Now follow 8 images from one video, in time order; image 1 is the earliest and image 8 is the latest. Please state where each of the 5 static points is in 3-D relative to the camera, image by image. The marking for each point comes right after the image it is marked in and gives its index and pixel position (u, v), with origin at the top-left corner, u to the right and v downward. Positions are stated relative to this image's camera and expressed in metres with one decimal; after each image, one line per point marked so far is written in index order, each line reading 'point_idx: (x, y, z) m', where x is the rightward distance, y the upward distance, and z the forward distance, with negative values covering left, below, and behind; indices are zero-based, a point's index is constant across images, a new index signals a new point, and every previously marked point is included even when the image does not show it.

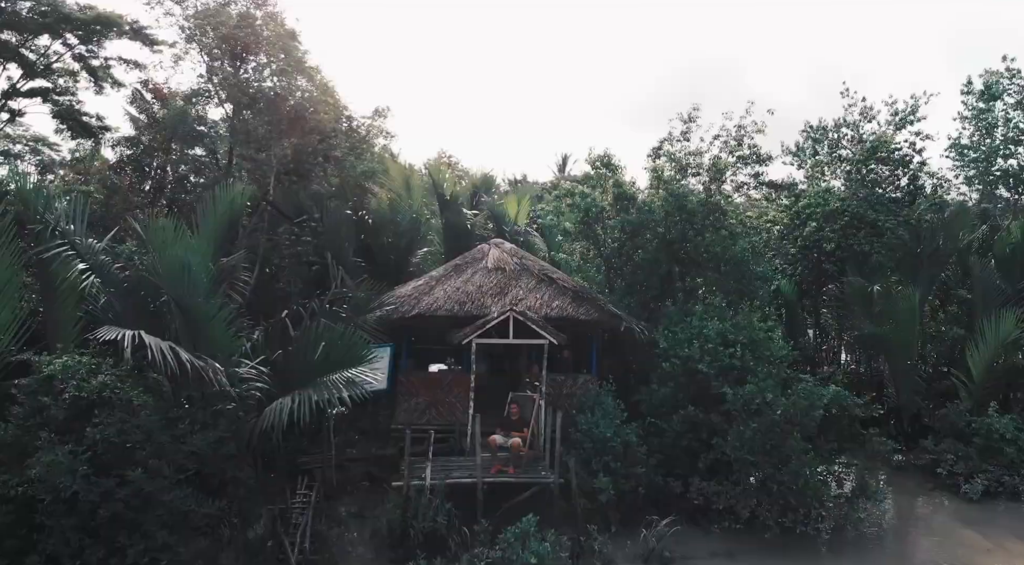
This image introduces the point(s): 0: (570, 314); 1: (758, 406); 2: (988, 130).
0: (+0.7, -0.3, +7.7) m
1: (+2.3, -1.1, +6.6) m
2: (+7.0, +2.2, +10.4) m
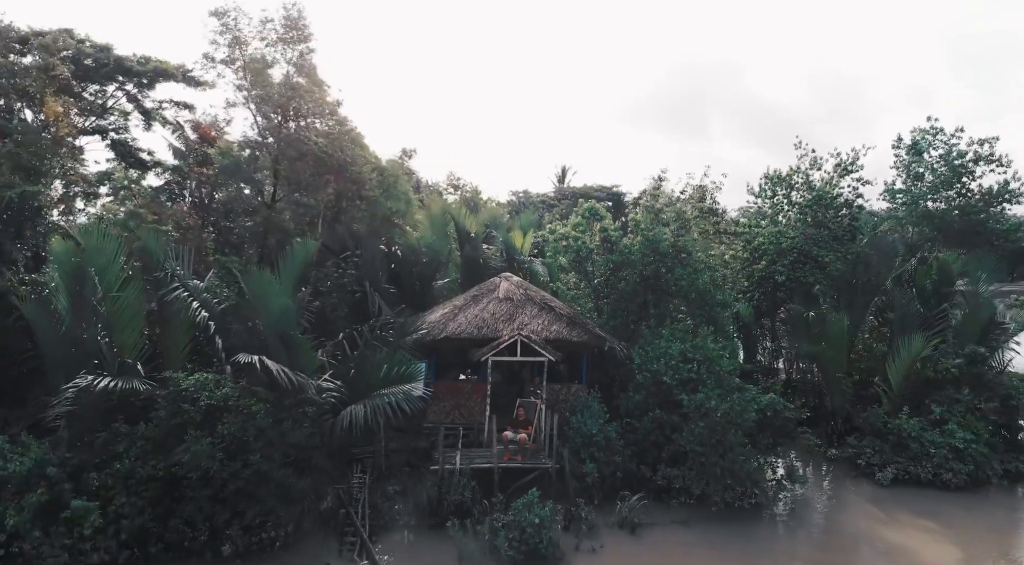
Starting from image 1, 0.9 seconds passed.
0: (+0.8, -0.7, +9.7) m
1: (+2.4, -1.5, +8.6) m
2: (+7.1, +1.8, +12.4) m
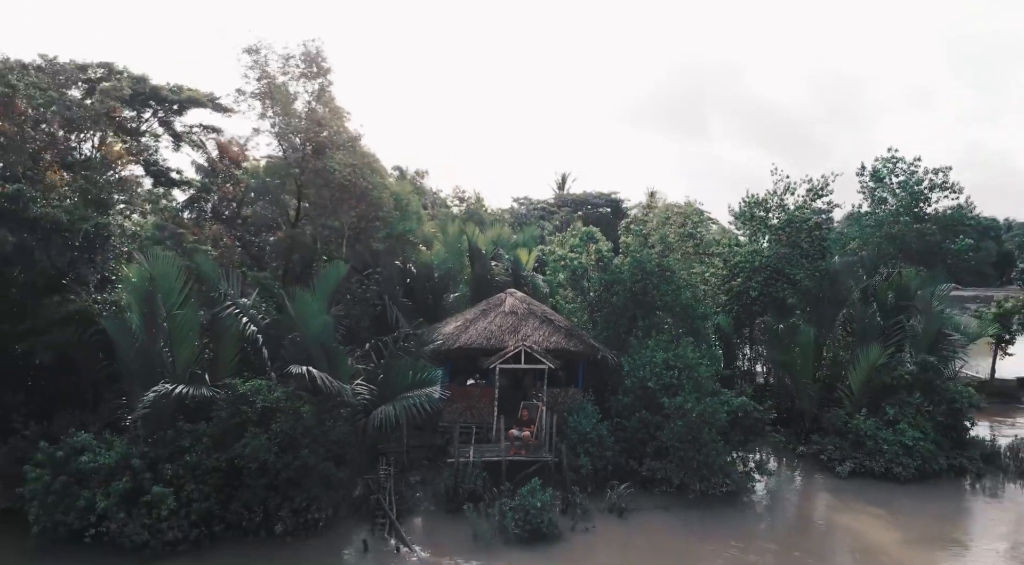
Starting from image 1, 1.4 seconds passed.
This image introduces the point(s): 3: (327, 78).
0: (+0.8, -1.0, +11.0) m
1: (+2.4, -1.8, +10.0) m
2: (+7.2, +1.6, +13.8) m
3: (-4.0, +4.3, +15.0) m
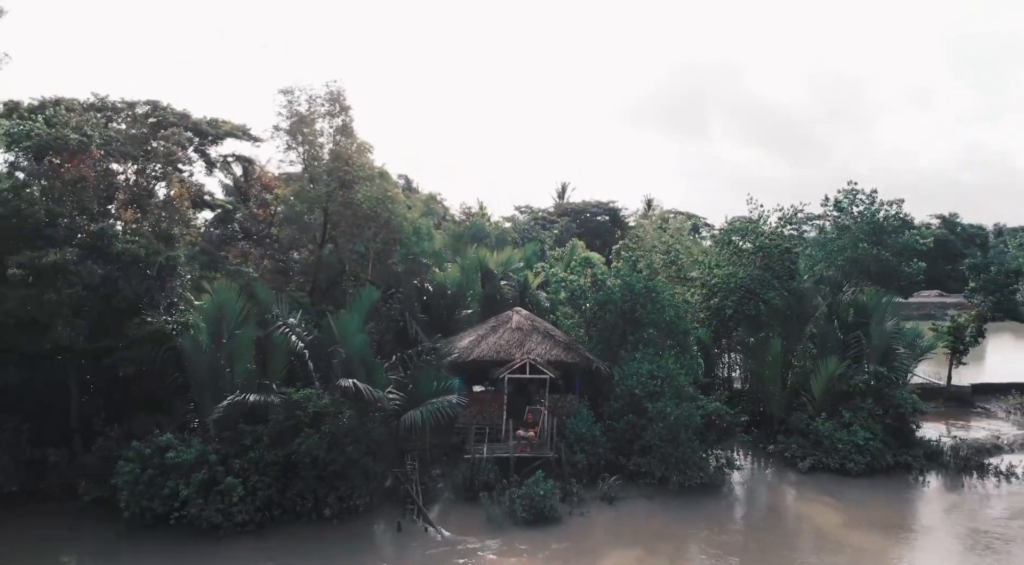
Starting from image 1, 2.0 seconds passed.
0: (+0.9, -1.4, +12.8) m
1: (+2.6, -2.2, +11.7) m
2: (+7.3, +1.2, +15.5) m
3: (-3.8, +3.9, +16.7) m
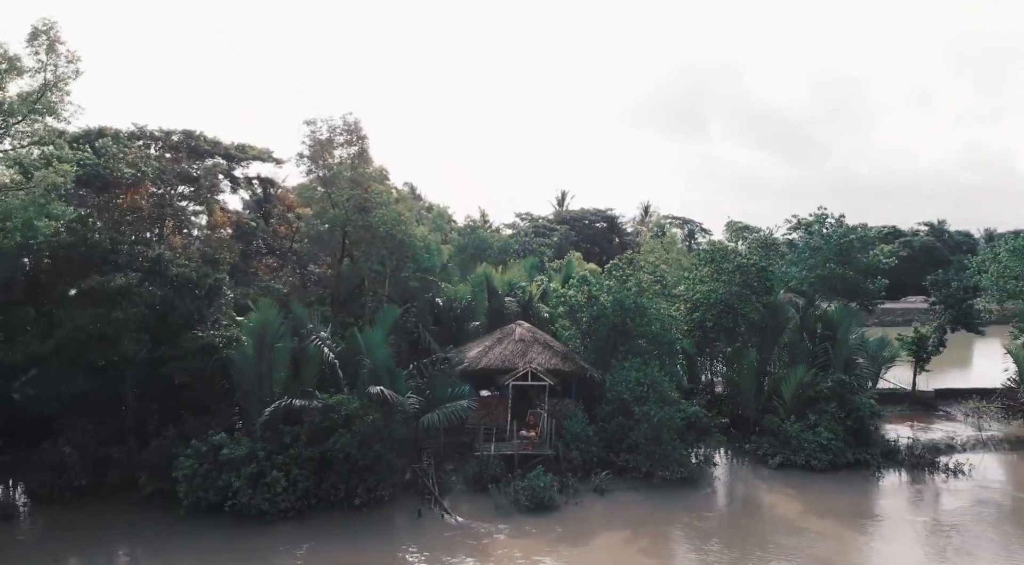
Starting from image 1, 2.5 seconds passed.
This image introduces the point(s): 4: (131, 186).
0: (+1.0, -1.7, +14.4) m
1: (+2.6, -2.5, +13.4) m
2: (+7.4, +0.8, +17.2) m
3: (-3.8, +3.6, +18.3) m
4: (-7.5, +1.9, +14.1) m
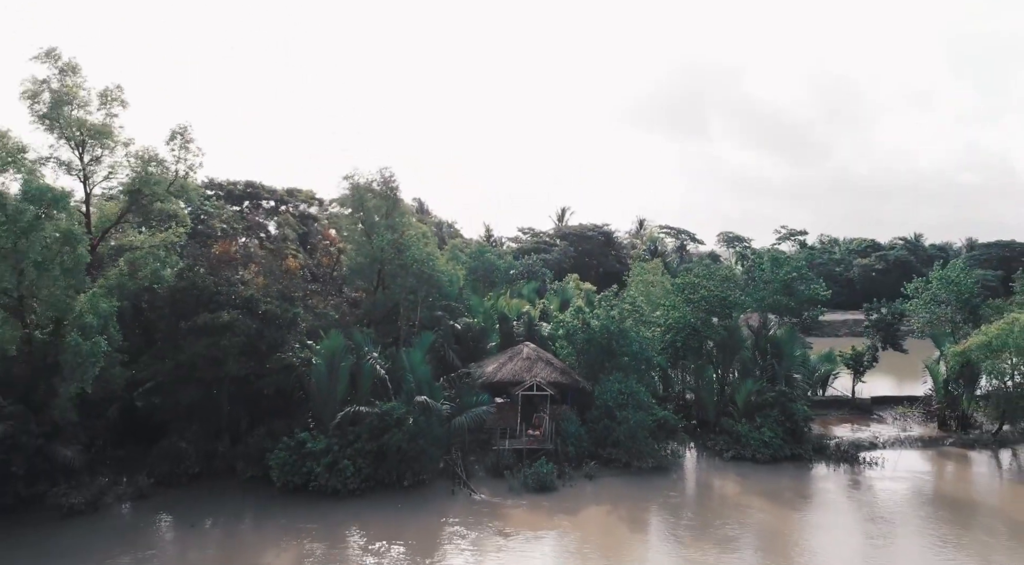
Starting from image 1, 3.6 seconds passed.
0: (+1.2, -2.5, +18.3) m
1: (+2.9, -3.3, +17.2) m
2: (+7.6, 0.0, +21.0) m
3: (-3.5, +2.8, +22.2) m
4: (-7.3, +1.1, +17.9) m
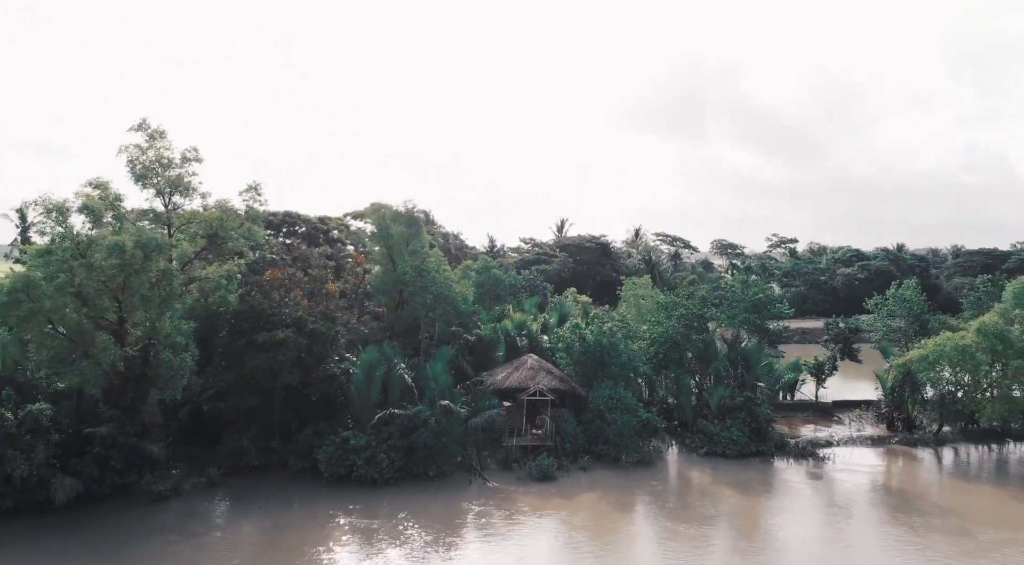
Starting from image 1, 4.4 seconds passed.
0: (+1.4, -3.2, +21.5) m
1: (+3.0, -4.0, +20.4) m
2: (+7.8, -0.7, +24.2) m
3: (-3.3, +2.2, +25.4) m
4: (-7.1, +0.5, +21.1) m
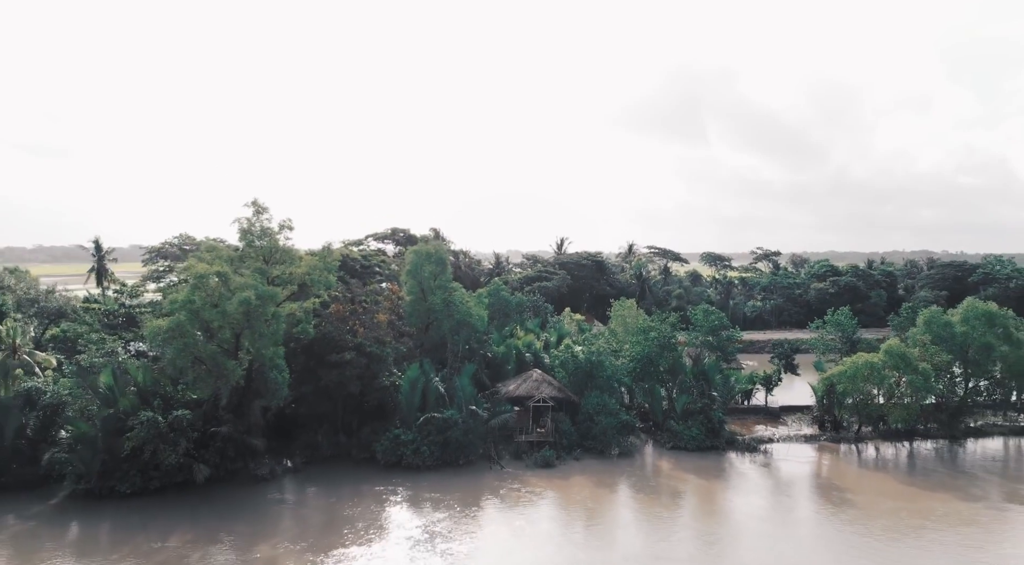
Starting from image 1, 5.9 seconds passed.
0: (+1.8, -4.4, +27.6) m
1: (+3.4, -5.2, +26.5) m
2: (+8.1, -1.9, +30.3) m
3: (-3.0, +0.9, +31.5) m
4: (-6.7, -0.8, +27.2) m
